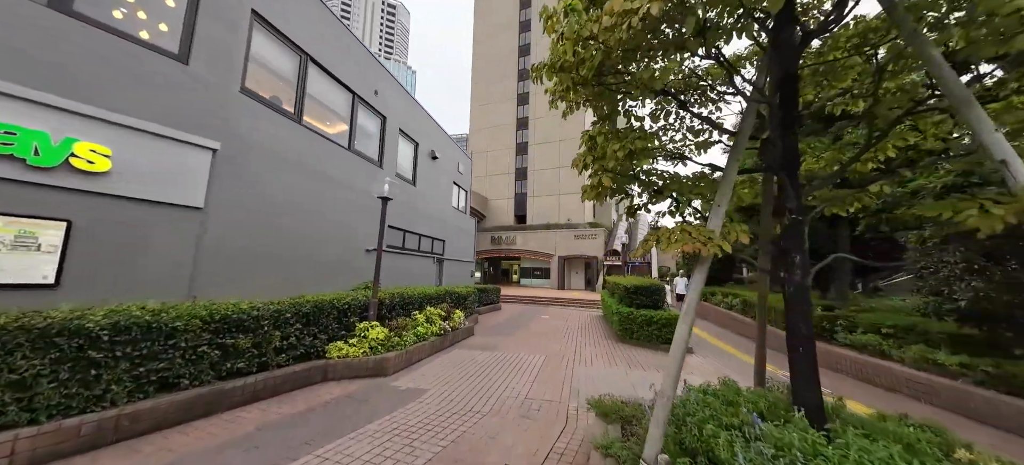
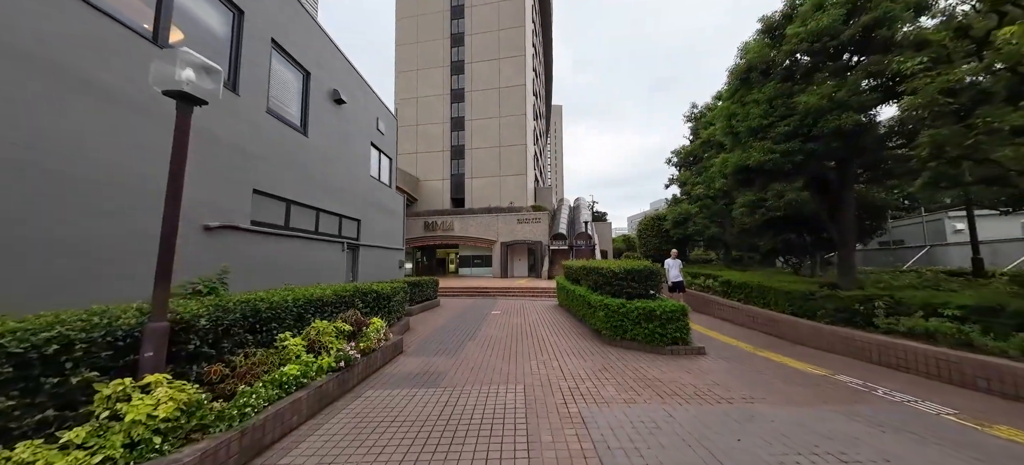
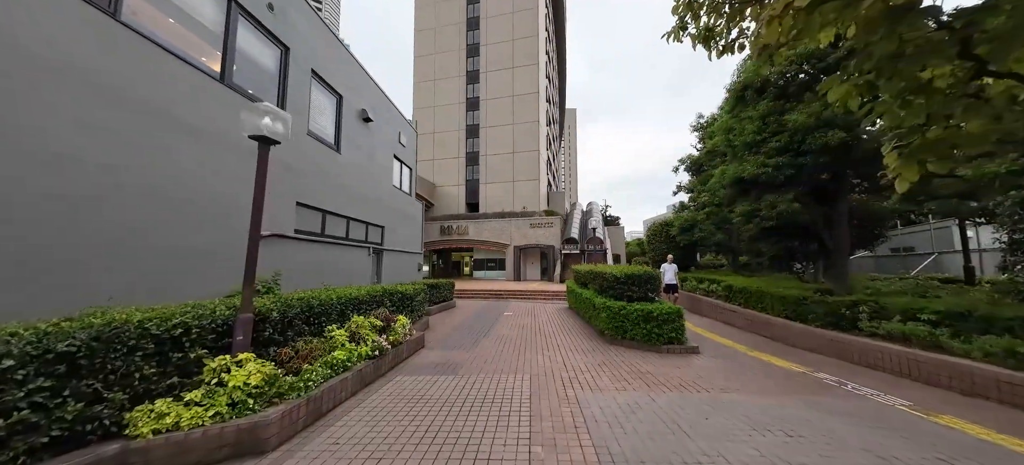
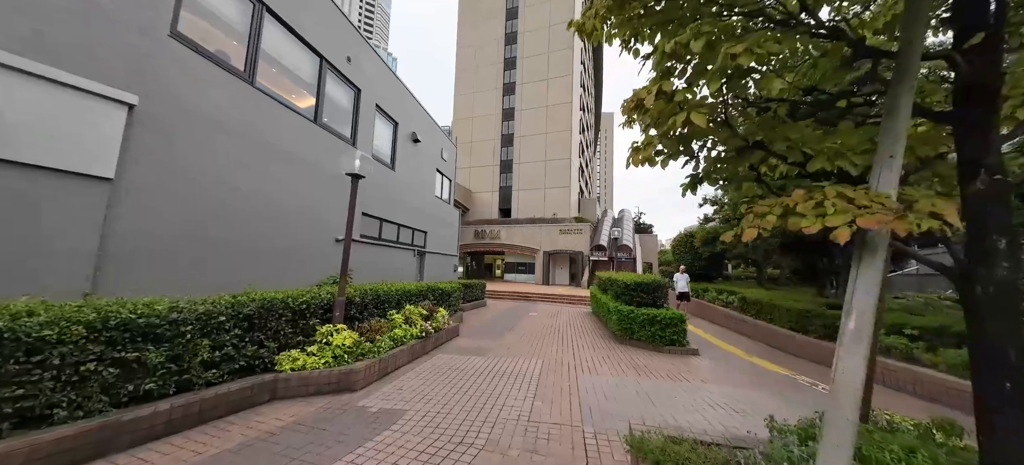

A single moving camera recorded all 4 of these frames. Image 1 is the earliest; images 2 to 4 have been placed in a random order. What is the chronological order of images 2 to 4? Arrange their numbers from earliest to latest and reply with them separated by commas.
4, 3, 2
